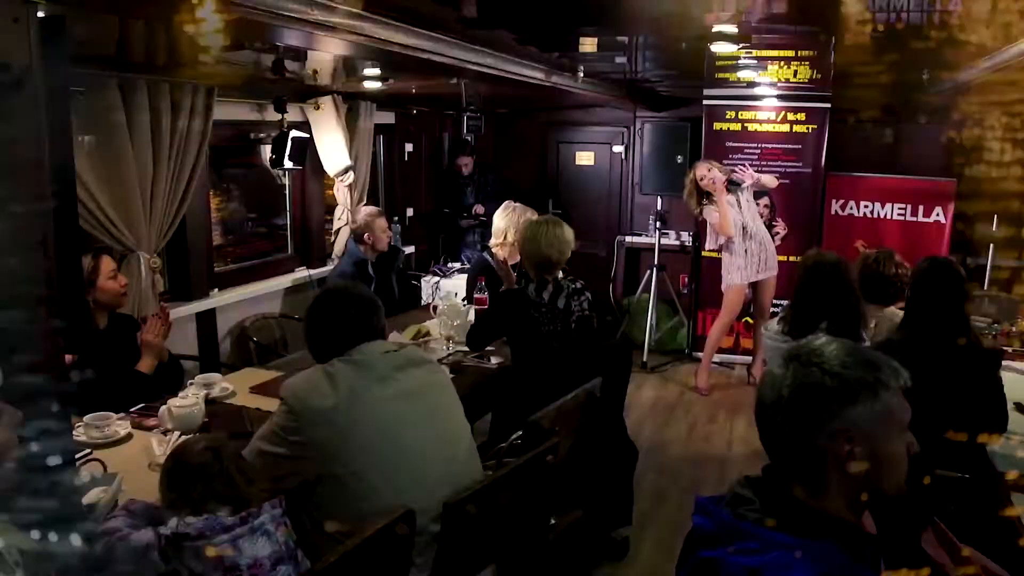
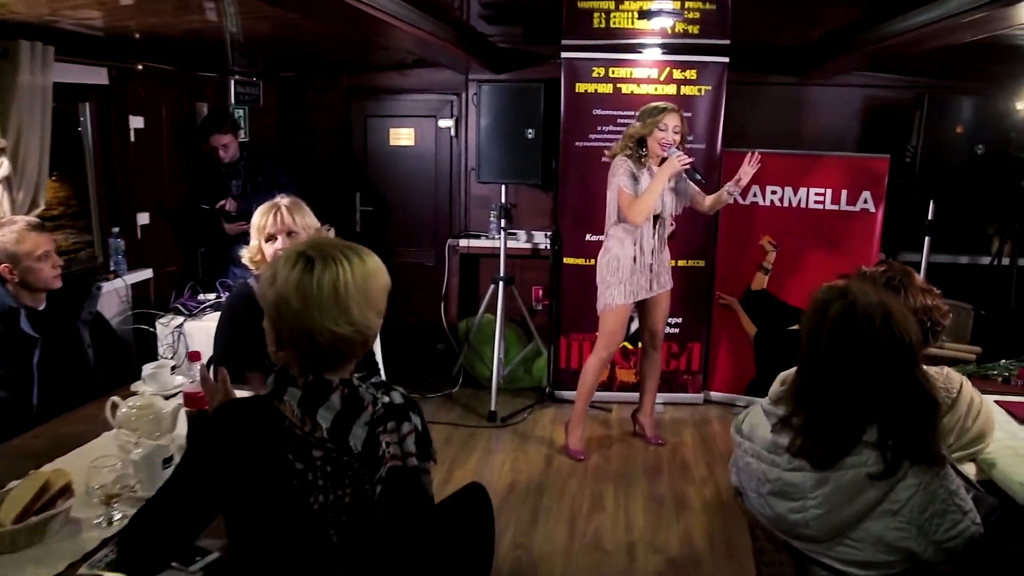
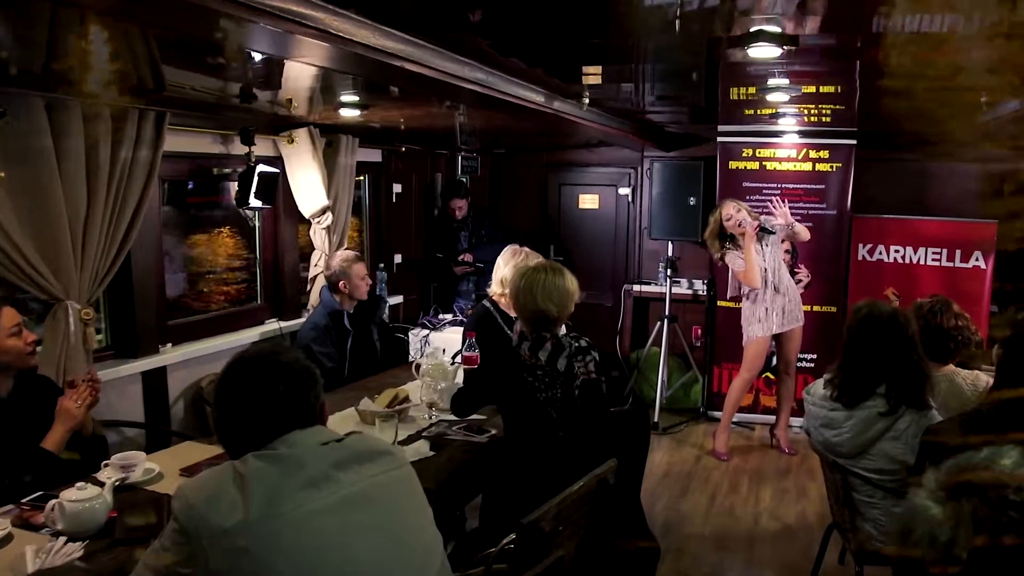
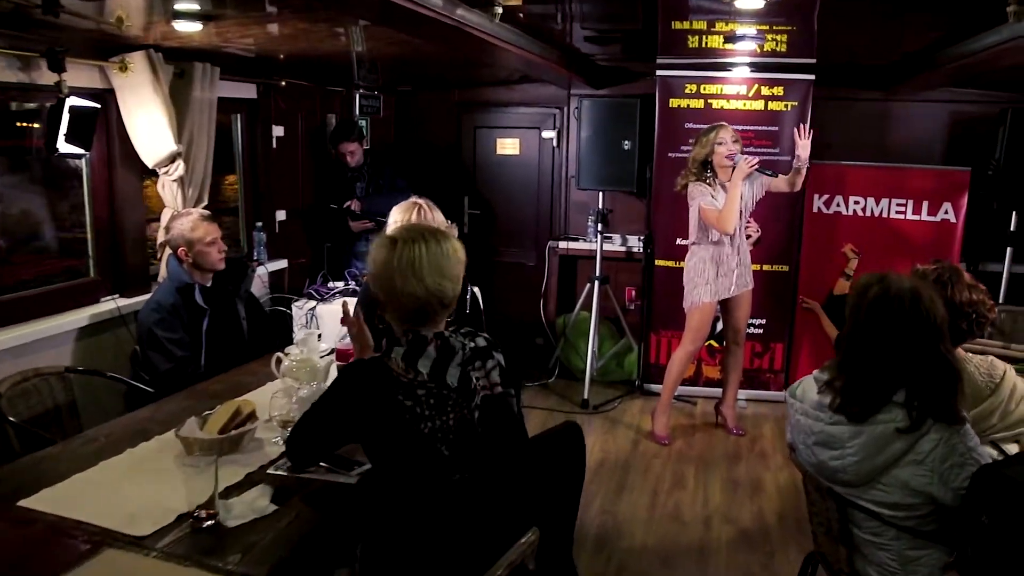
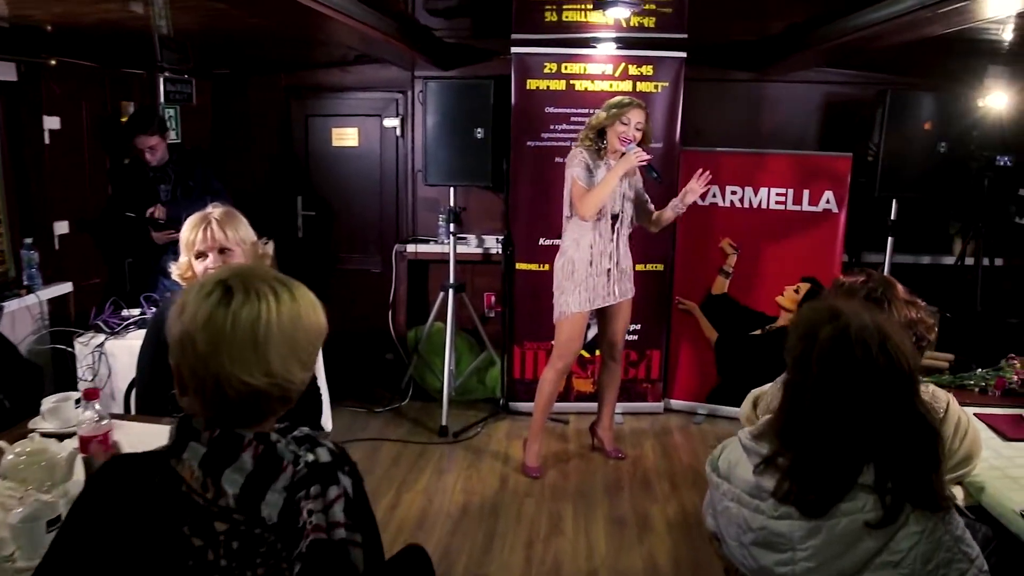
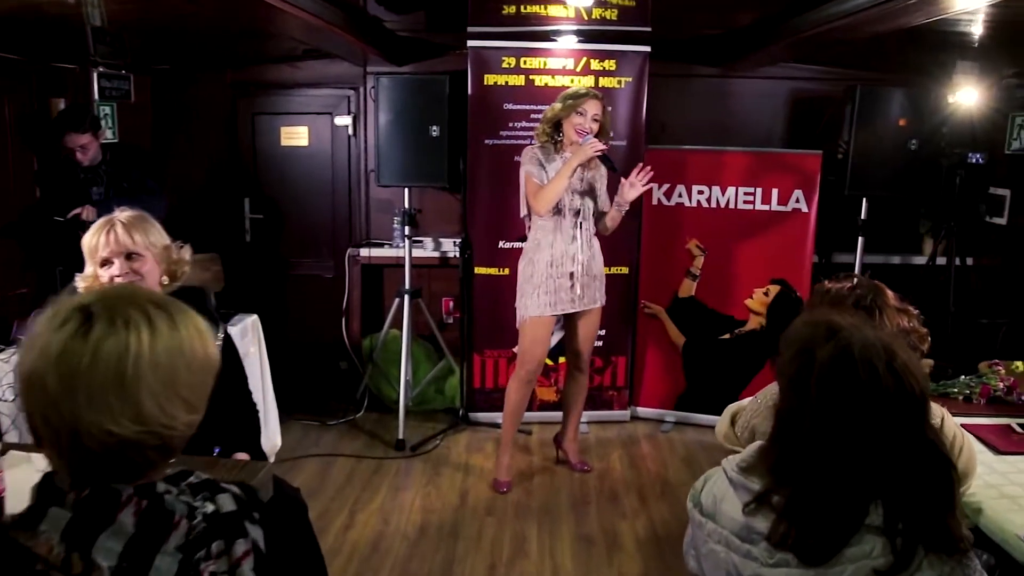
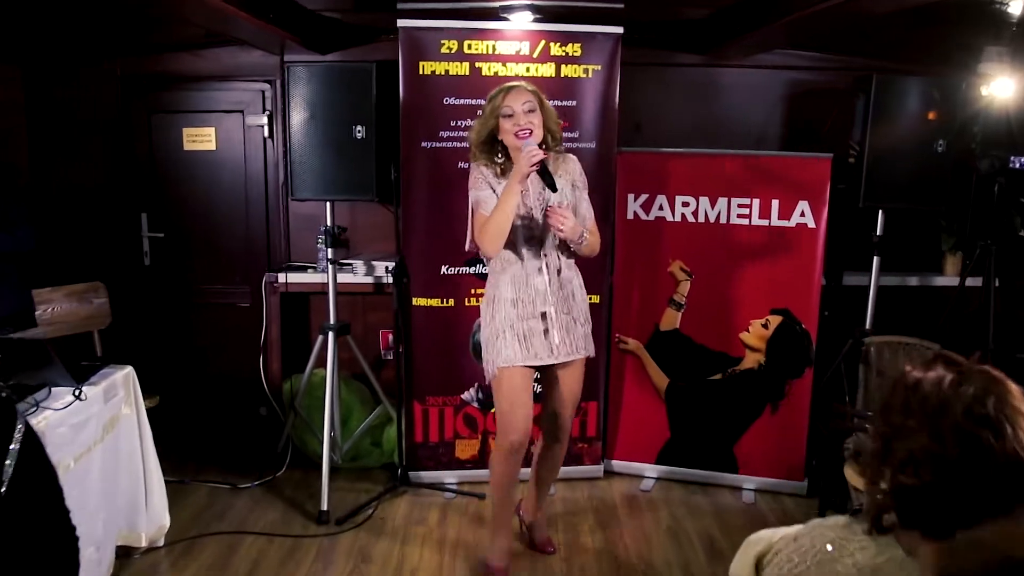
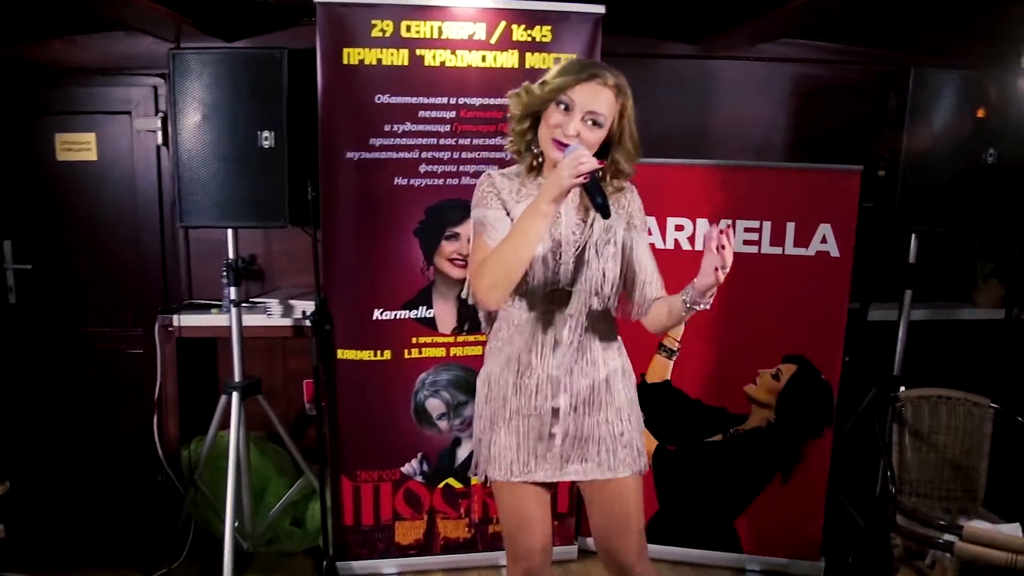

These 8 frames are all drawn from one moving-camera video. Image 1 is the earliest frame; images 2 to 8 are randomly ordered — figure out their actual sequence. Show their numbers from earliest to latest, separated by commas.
3, 4, 2, 5, 6, 7, 8
